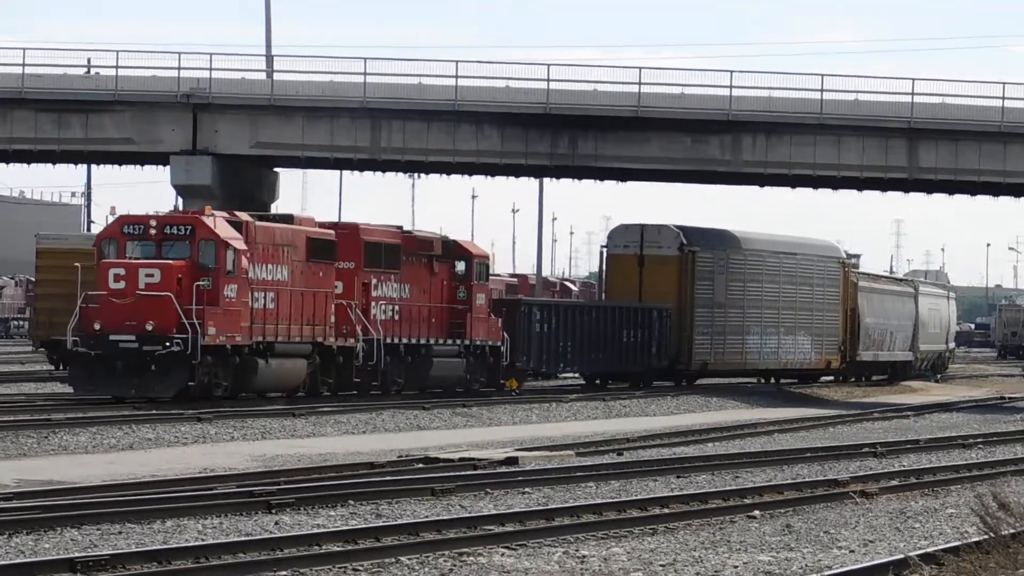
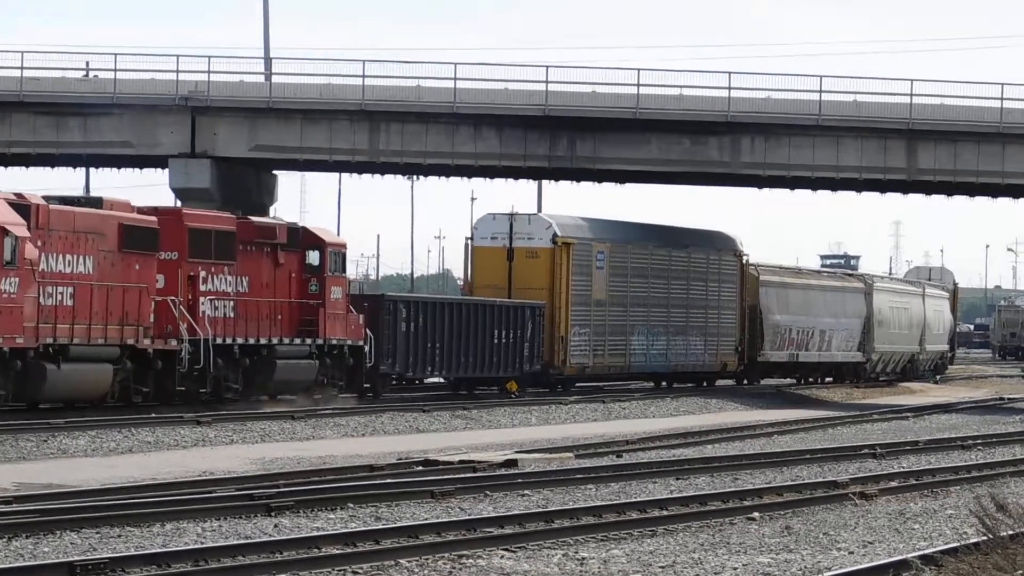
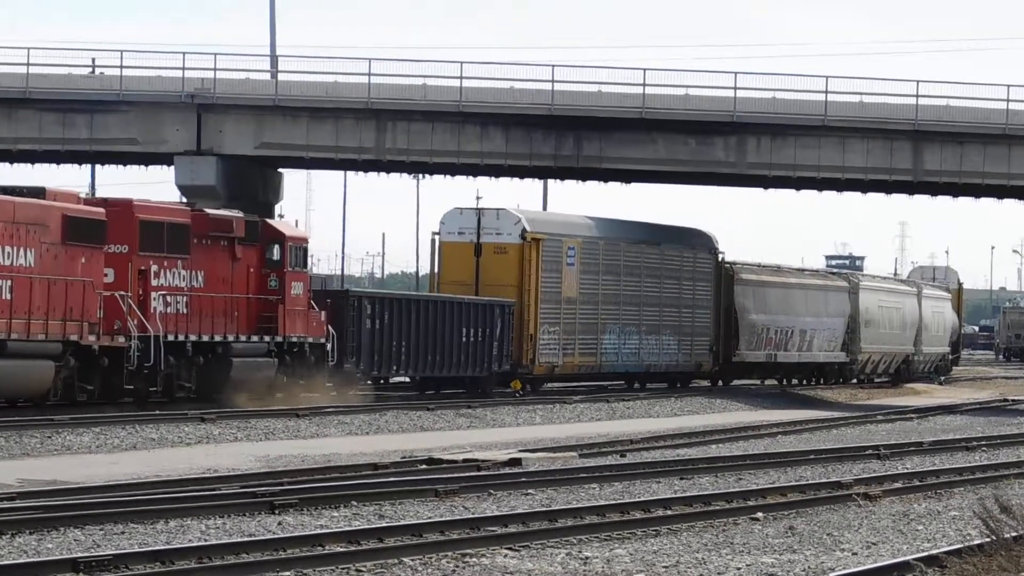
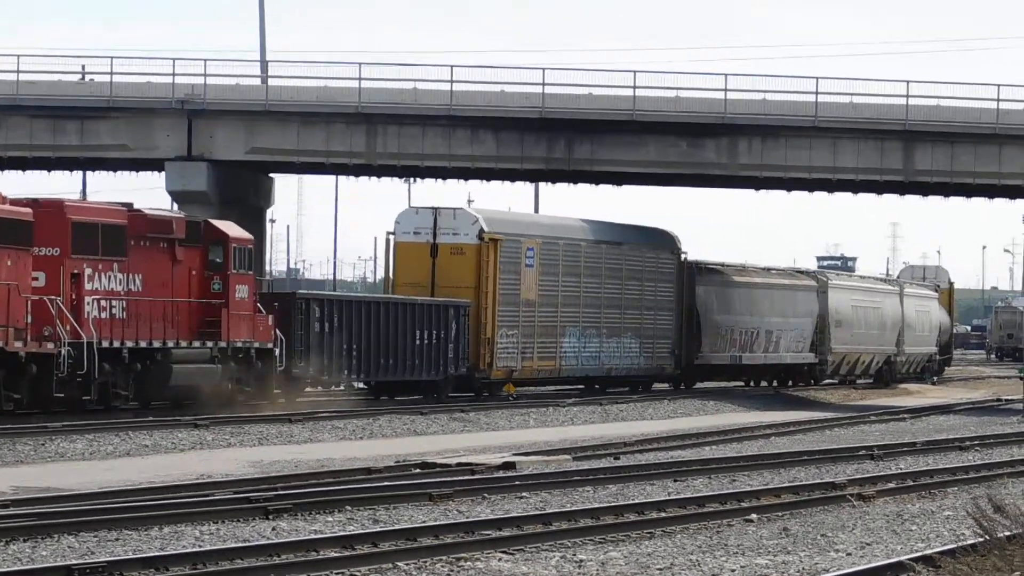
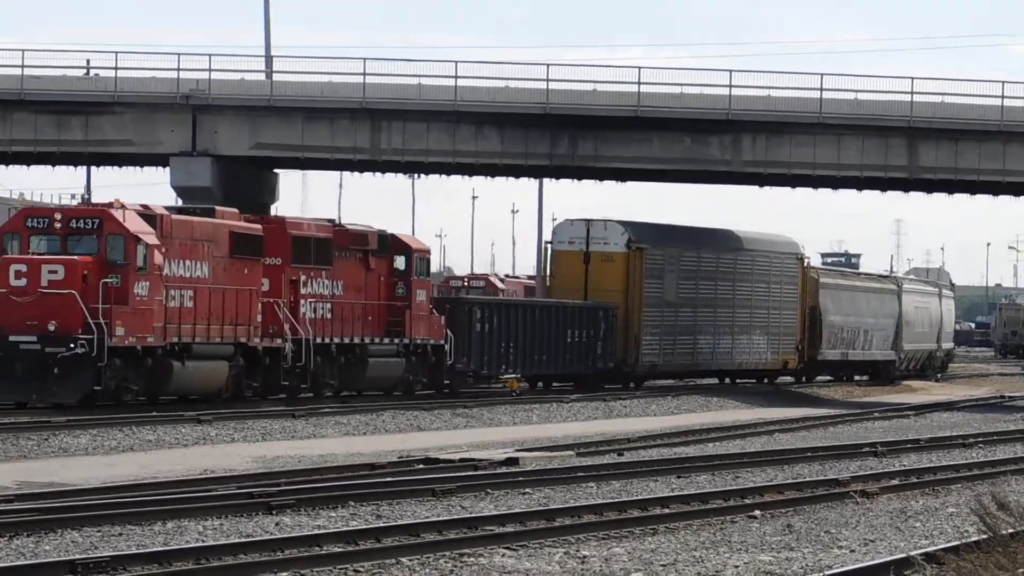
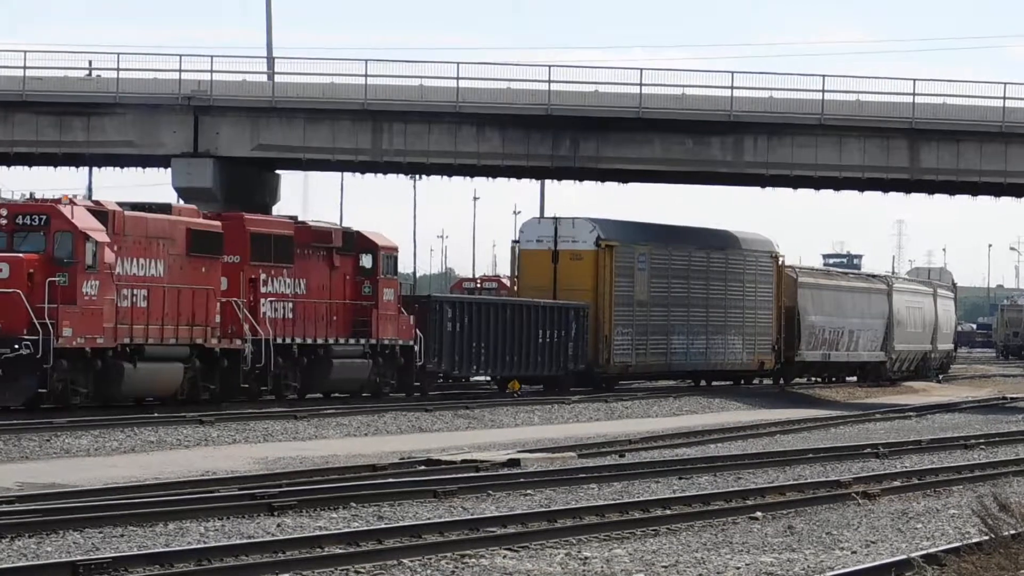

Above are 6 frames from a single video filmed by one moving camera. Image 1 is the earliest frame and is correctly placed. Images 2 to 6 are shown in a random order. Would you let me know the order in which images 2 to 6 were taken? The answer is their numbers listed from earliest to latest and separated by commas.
5, 6, 2, 3, 4
